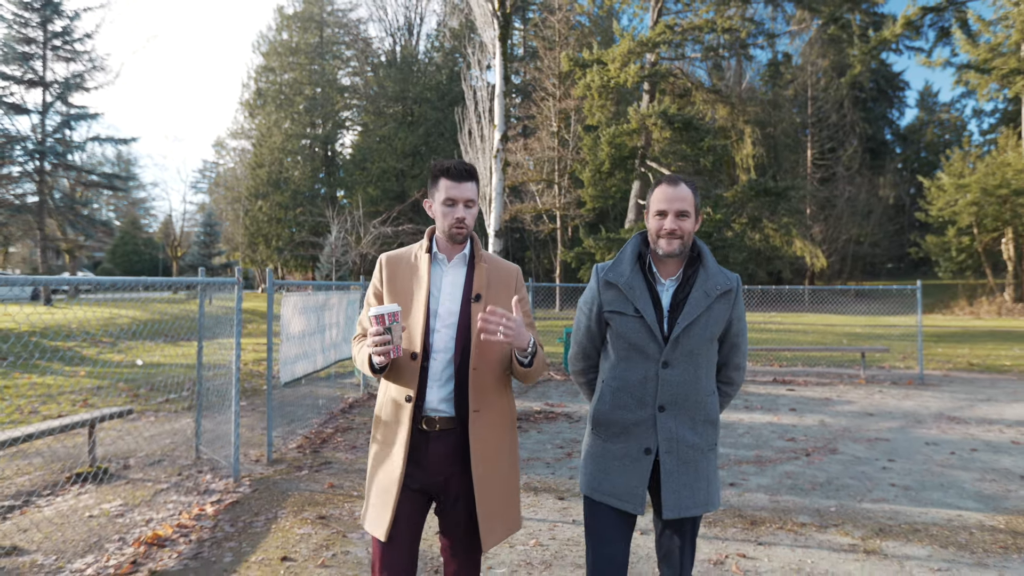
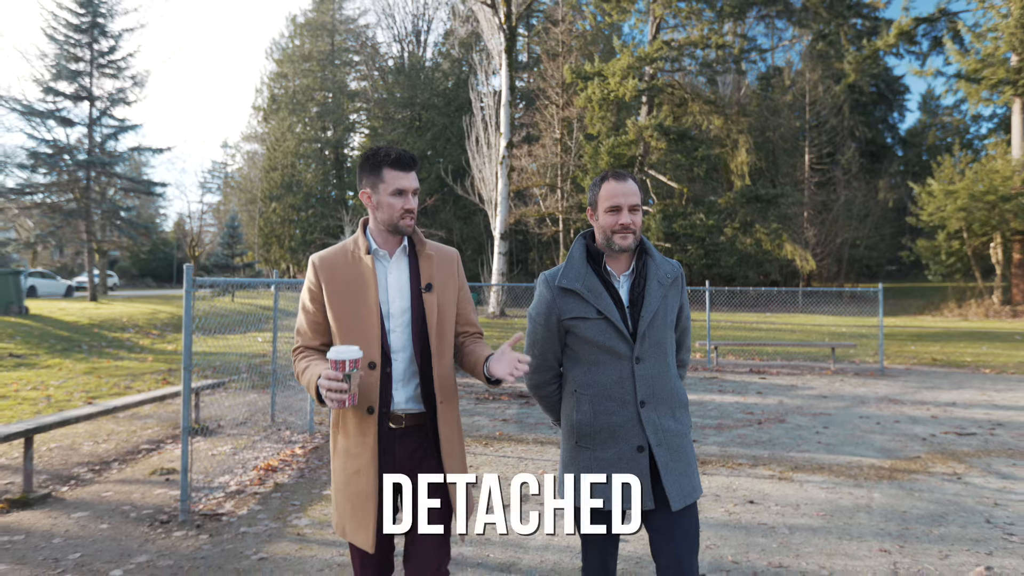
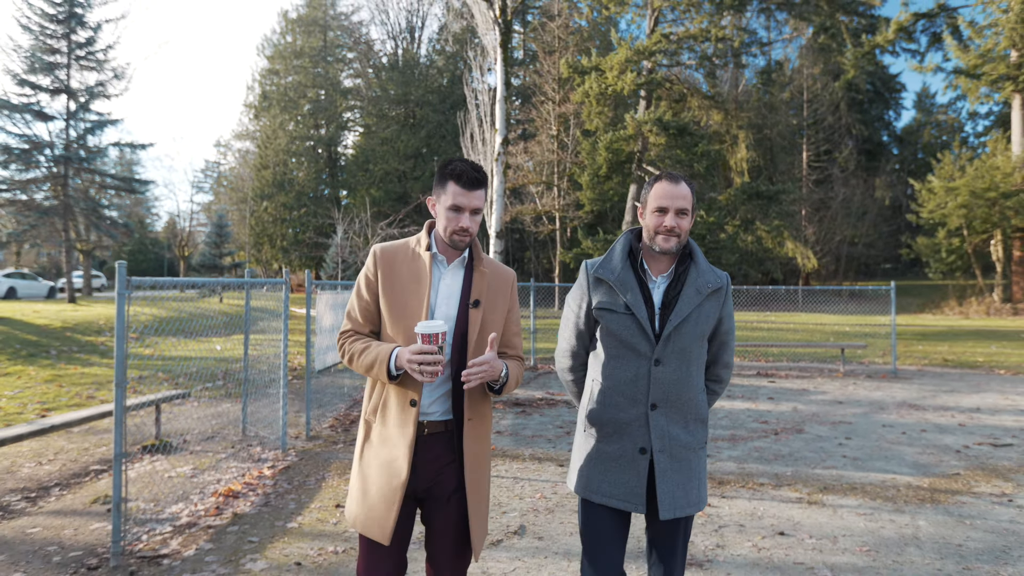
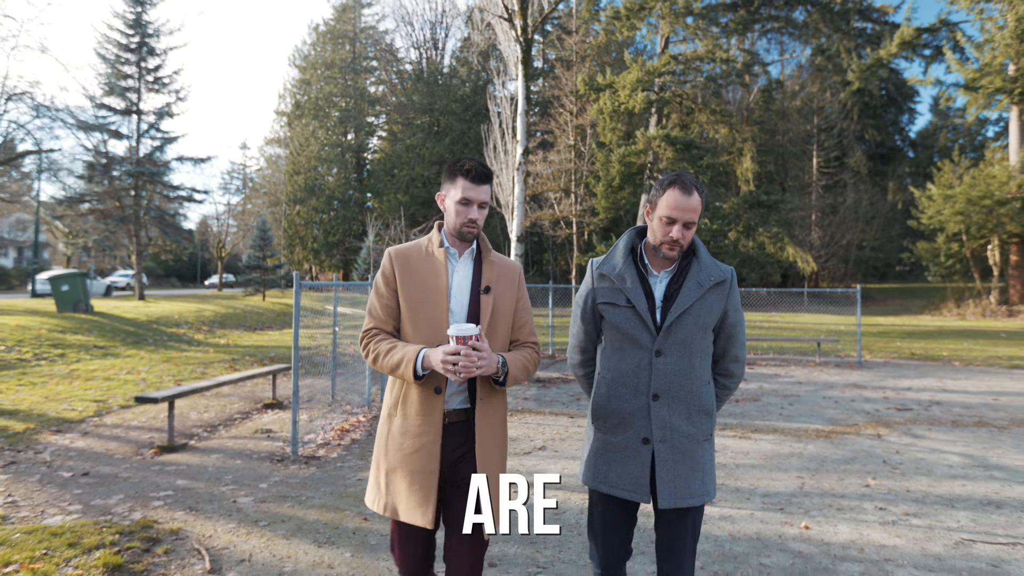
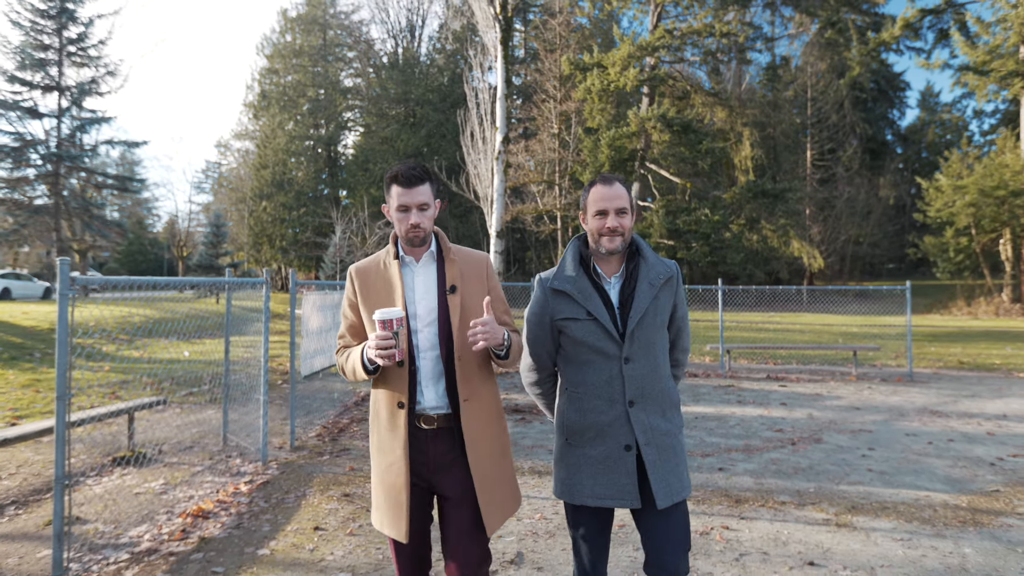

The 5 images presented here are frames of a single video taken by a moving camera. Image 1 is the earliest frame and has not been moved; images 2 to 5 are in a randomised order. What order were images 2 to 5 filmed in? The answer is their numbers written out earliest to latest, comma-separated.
5, 3, 2, 4
